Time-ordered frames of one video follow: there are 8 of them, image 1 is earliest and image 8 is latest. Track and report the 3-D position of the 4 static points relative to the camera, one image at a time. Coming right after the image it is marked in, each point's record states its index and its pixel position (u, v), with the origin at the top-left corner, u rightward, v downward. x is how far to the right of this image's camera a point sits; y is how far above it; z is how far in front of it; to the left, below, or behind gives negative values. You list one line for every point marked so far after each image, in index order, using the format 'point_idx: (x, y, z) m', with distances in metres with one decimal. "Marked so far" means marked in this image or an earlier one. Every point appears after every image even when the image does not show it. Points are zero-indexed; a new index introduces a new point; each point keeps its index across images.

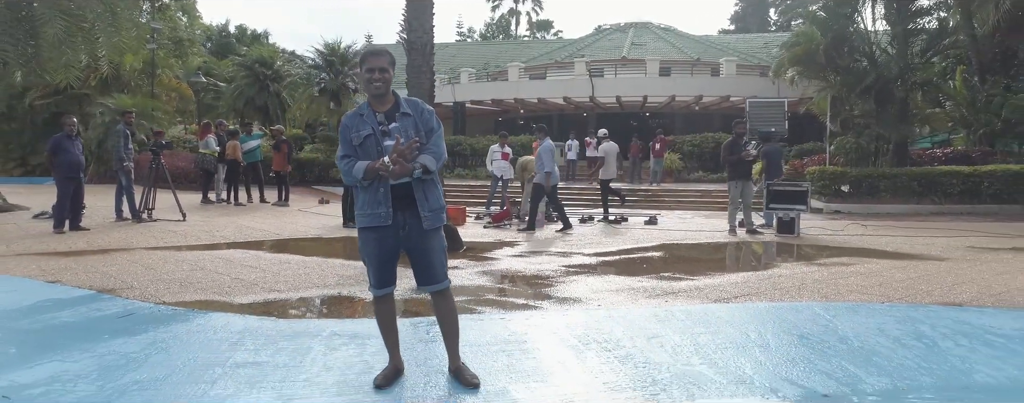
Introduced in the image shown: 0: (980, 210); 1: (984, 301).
0: (+9.4, -0.2, +15.1) m
1: (+3.3, -0.7, +5.4) m
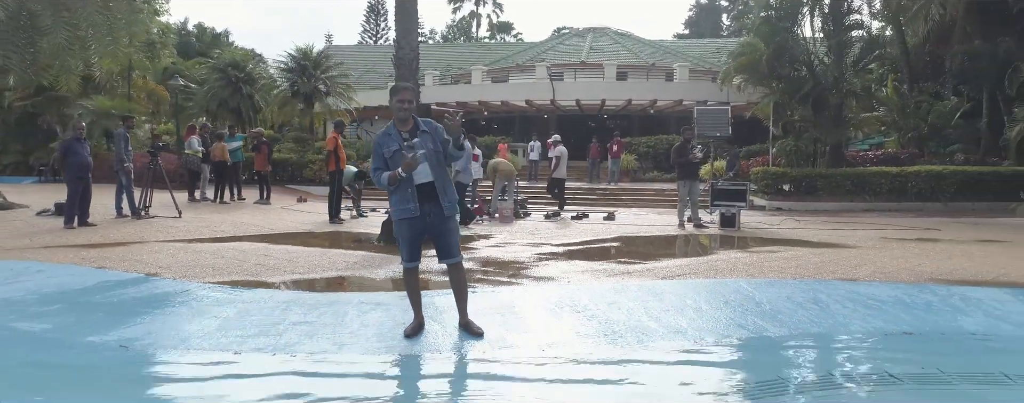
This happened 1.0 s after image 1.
0: (+8.7, -0.1, +16.8) m
1: (+3.2, -0.7, +6.8) m
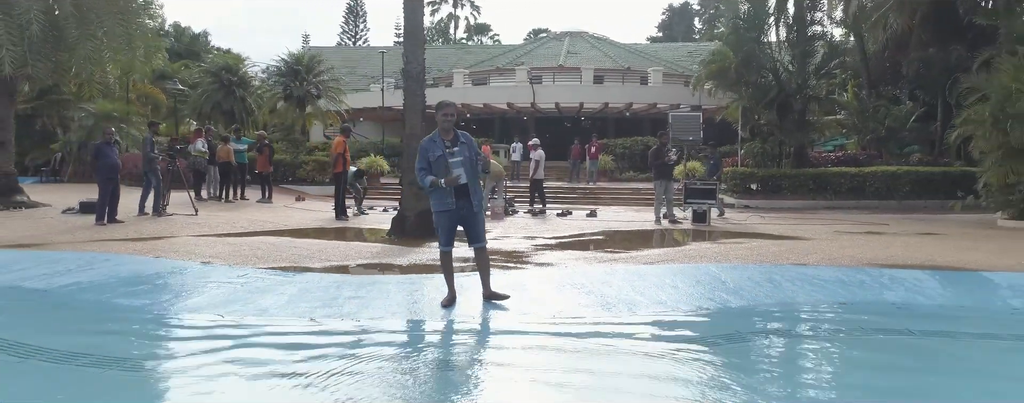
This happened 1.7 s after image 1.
0: (+8.4, -0.1, +18.2) m
1: (+3.2, -0.6, +8.0) m
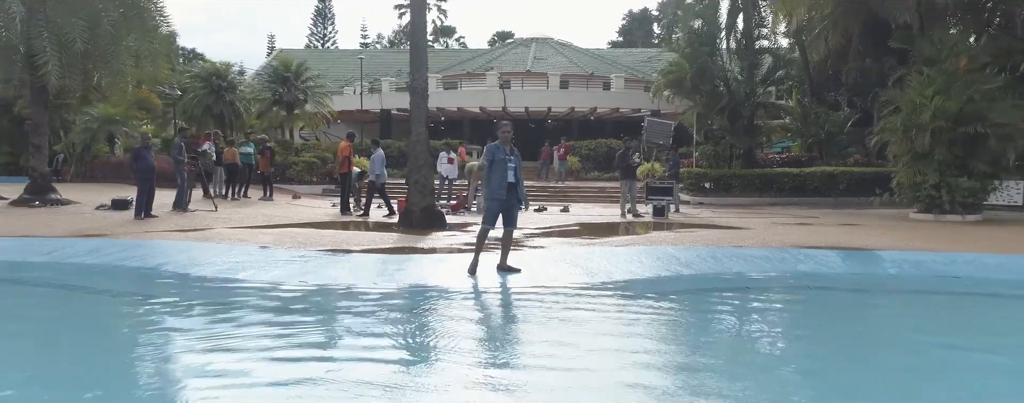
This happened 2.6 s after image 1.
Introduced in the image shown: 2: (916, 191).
0: (+7.8, 0.0, +20.5) m
1: (+3.2, -0.6, +10.1) m
2: (+7.7, +0.2, +14.7) m
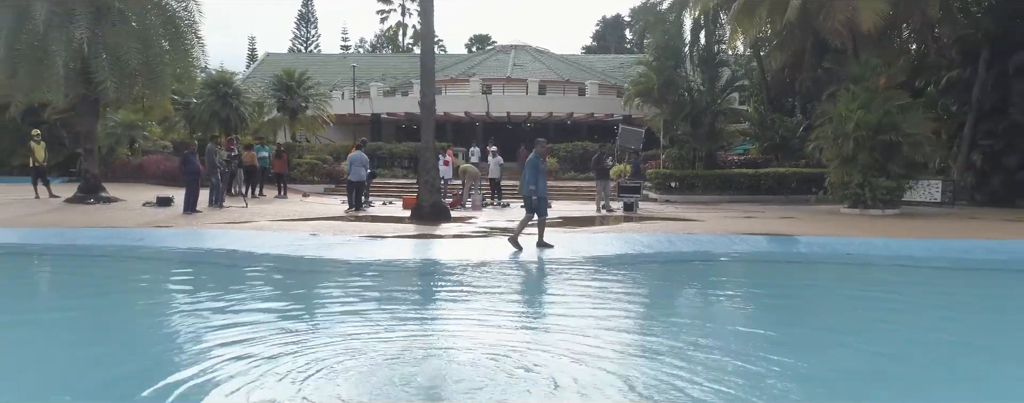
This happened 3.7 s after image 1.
0: (+7.4, +0.1, +23.2) m
1: (+3.1, -0.5, +12.6) m
2: (+7.5, +0.3, +17.3) m
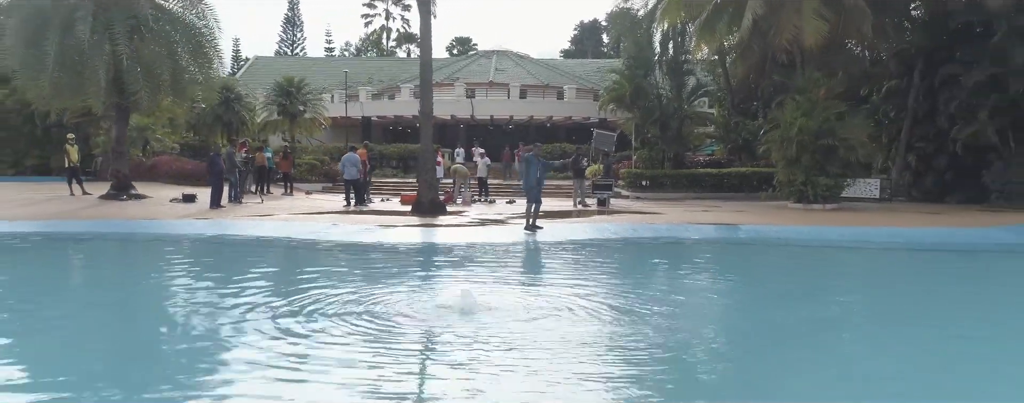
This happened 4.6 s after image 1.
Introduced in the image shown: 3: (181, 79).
0: (+6.9, +0.2, +25.6) m
1: (+2.9, -0.4, +14.9) m
2: (+7.2, +0.4, +19.7) m
3: (-7.9, +2.9, +18.1) m
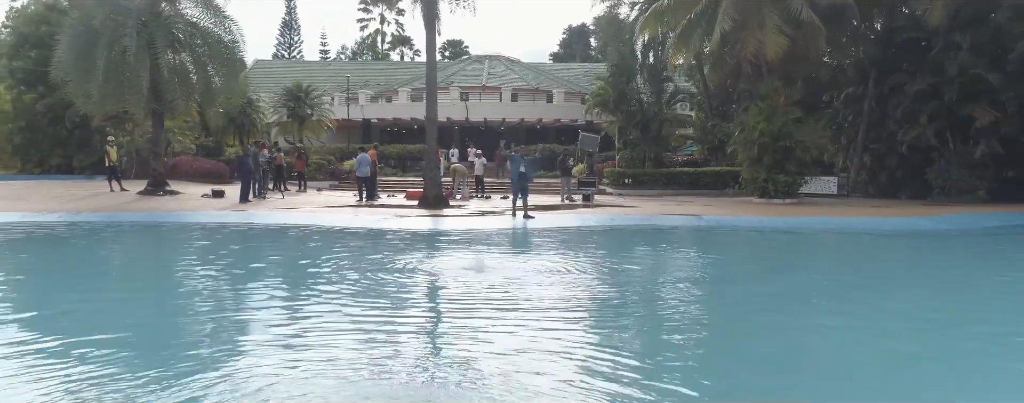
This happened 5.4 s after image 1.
0: (+6.7, +0.3, +28.0) m
1: (+2.8, -0.3, +17.2) m
2: (+7.0, +0.5, +22.1) m
3: (-8.0, +3.0, +20.3) m
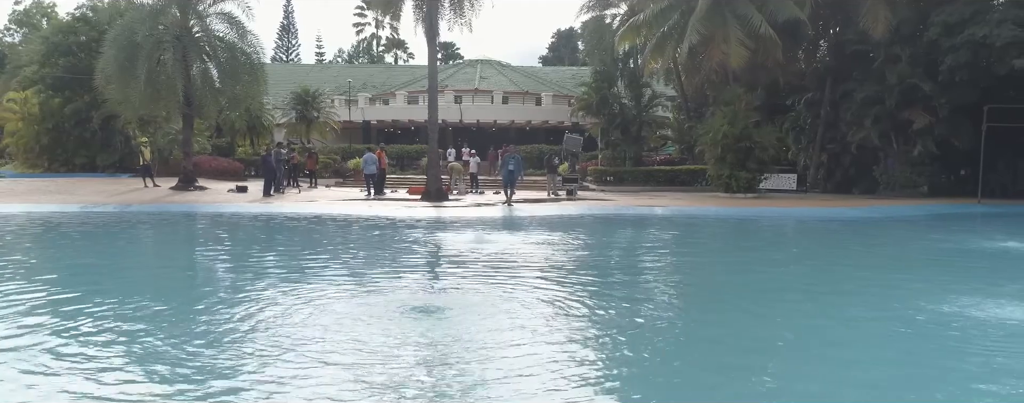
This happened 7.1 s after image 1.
0: (+6.3, +0.5, +30.7) m
1: (+2.6, -0.1, +19.9) m
2: (+6.7, +0.7, +24.8) m
3: (-8.3, +3.2, +22.9) m
